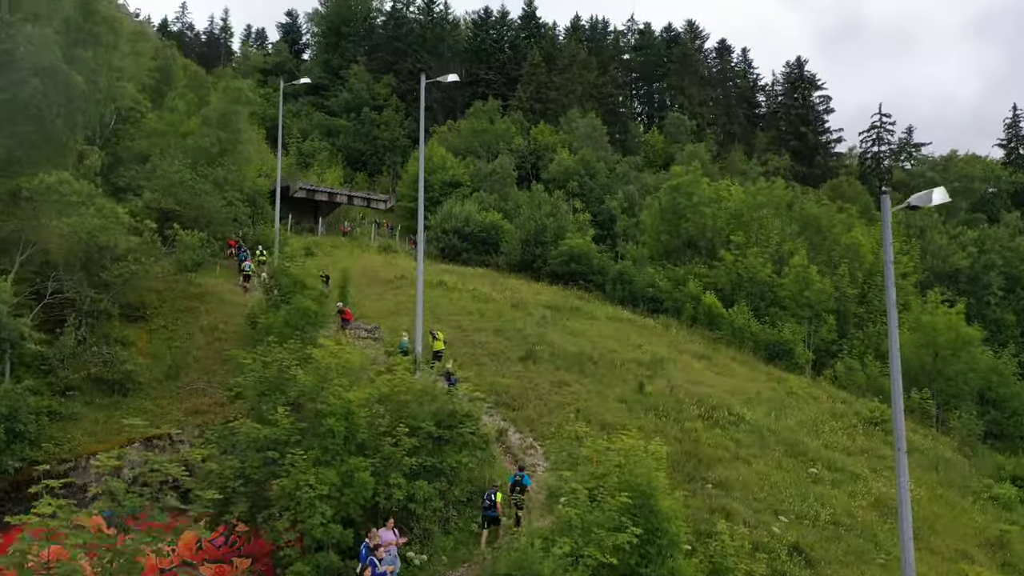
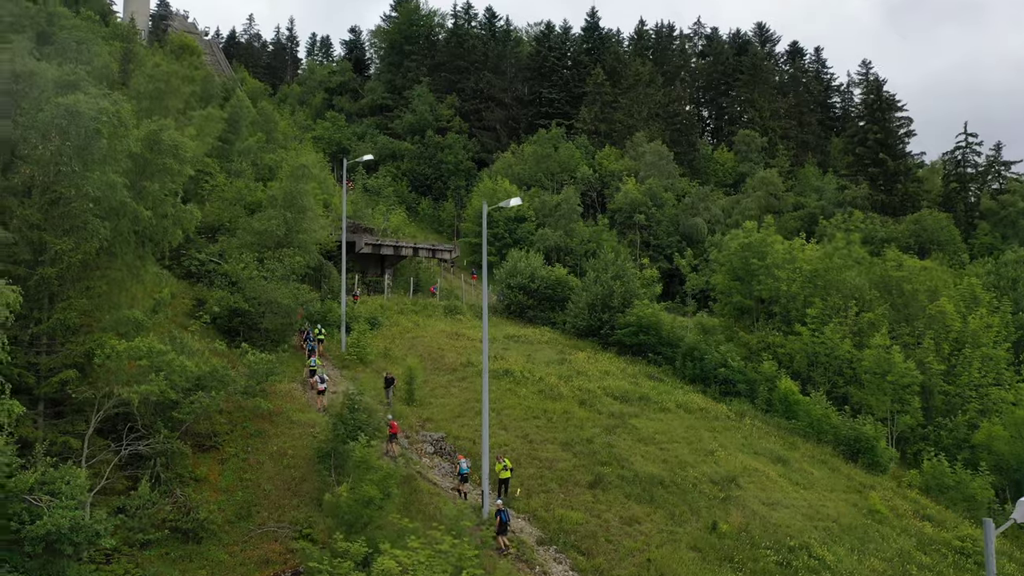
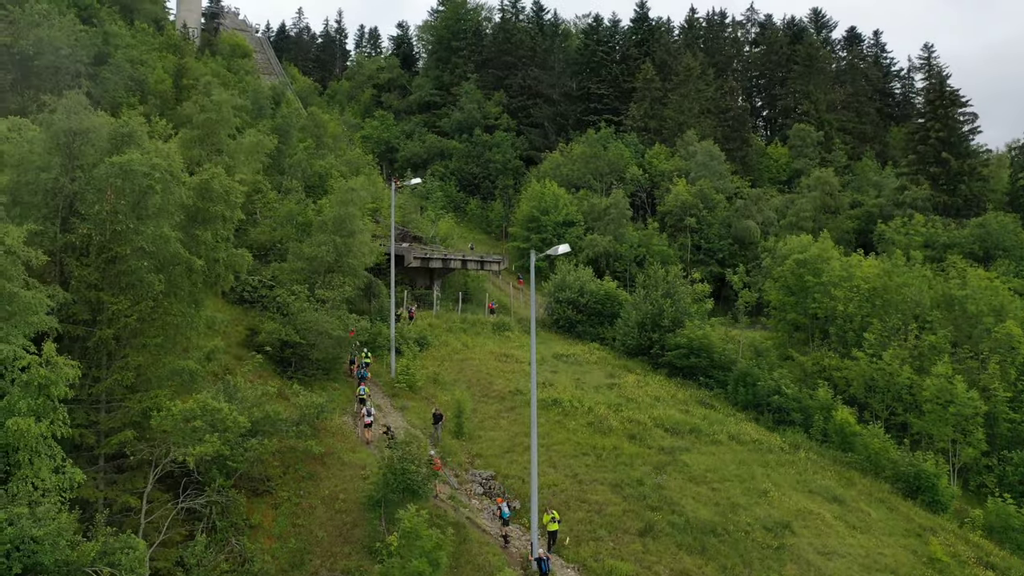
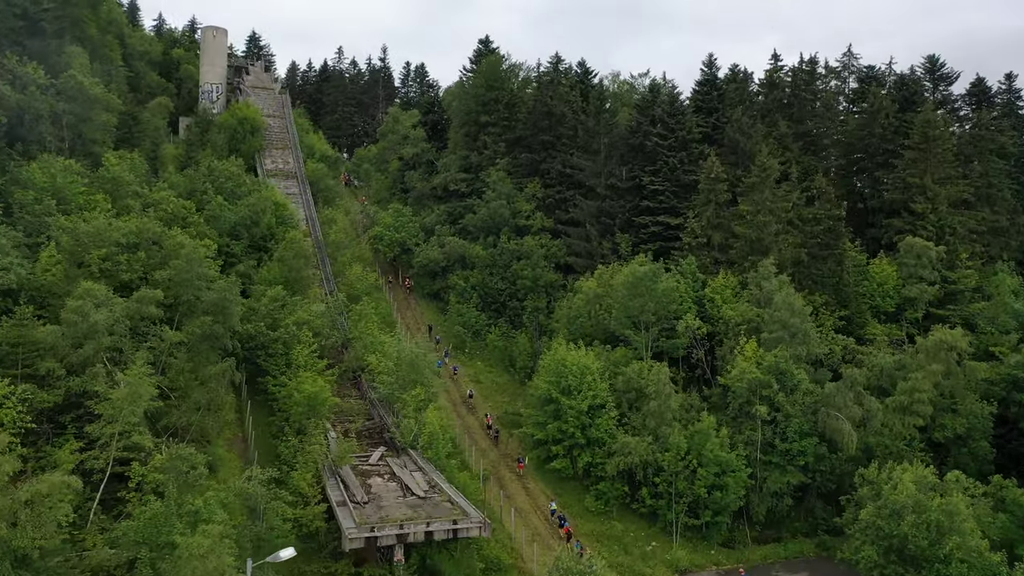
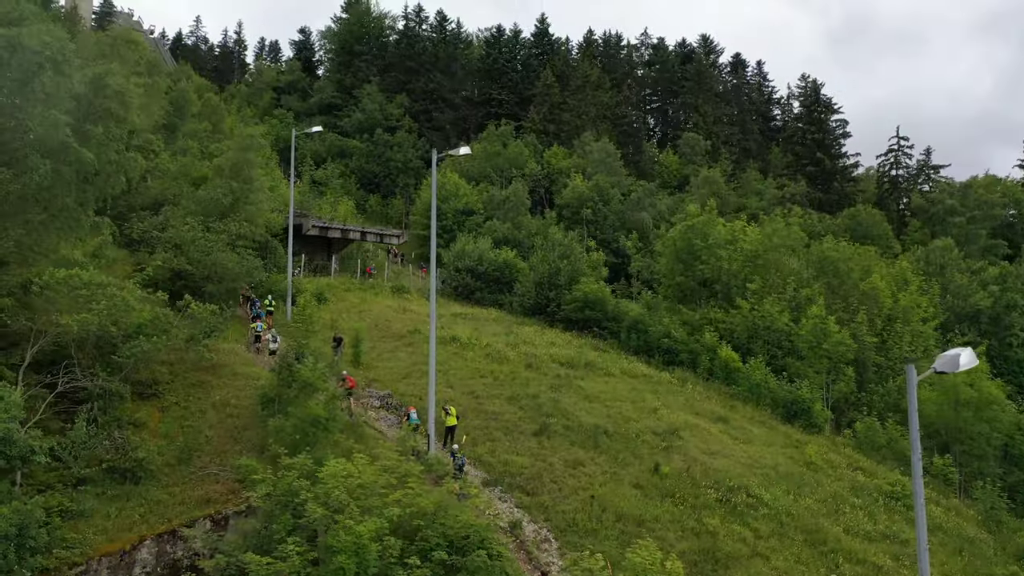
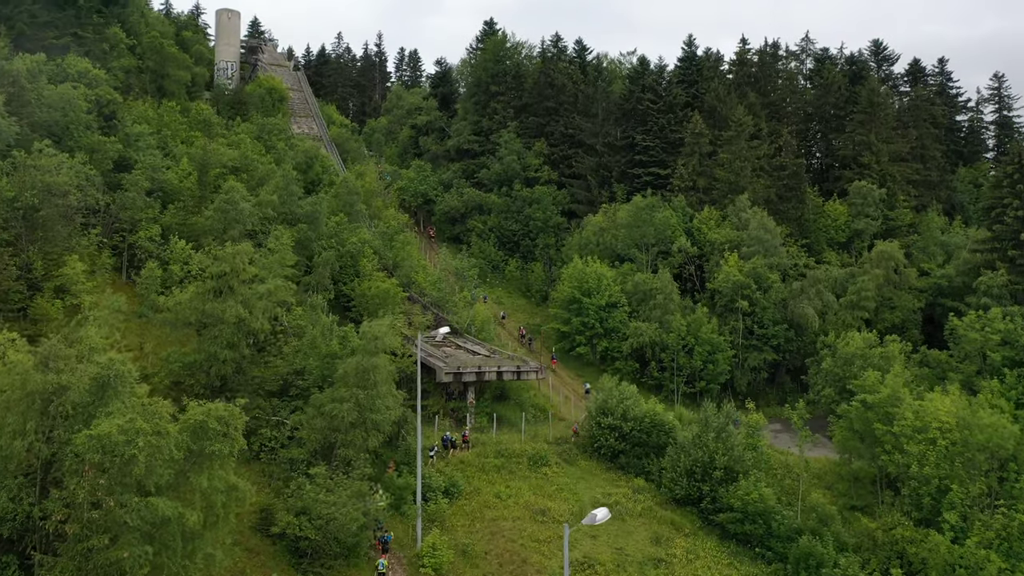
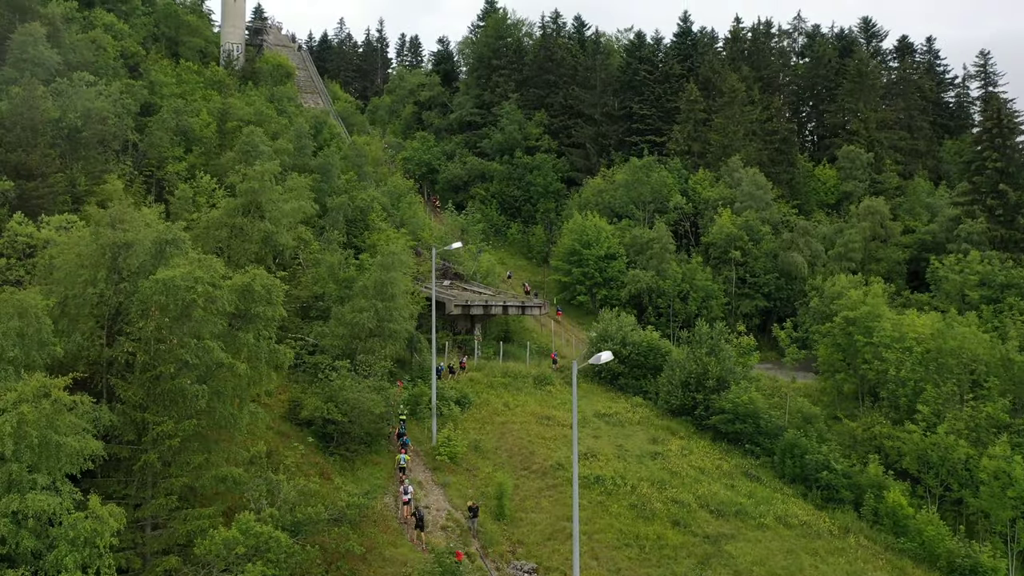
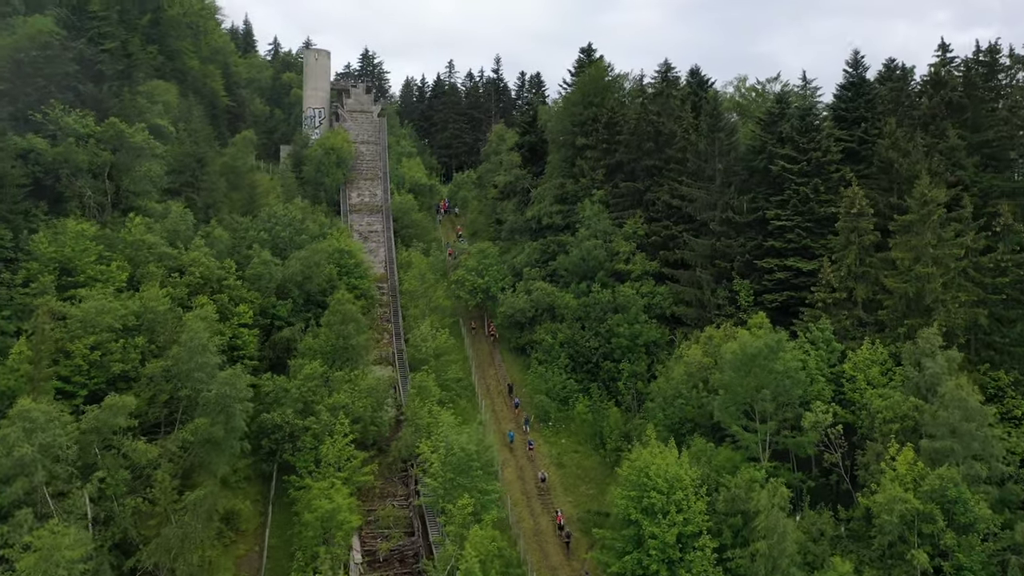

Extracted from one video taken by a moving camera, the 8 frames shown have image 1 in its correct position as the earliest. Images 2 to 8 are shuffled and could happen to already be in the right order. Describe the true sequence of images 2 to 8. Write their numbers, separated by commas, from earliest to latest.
5, 2, 3, 7, 6, 4, 8
